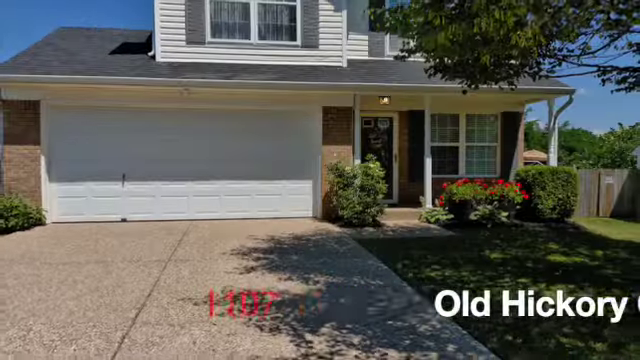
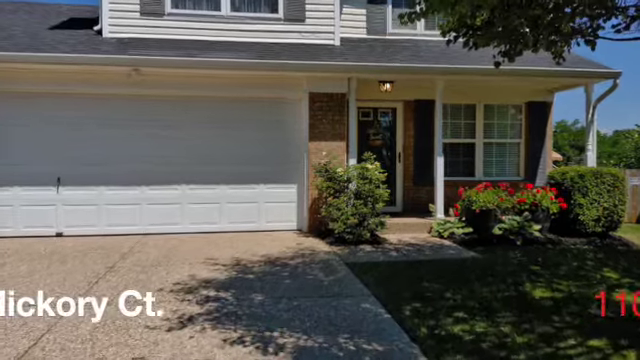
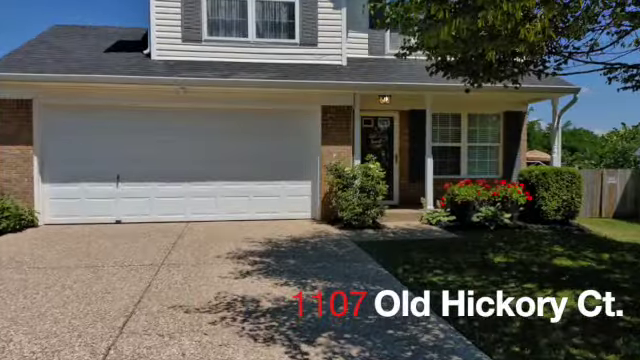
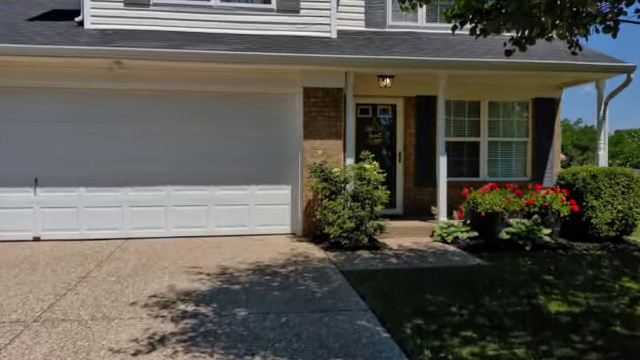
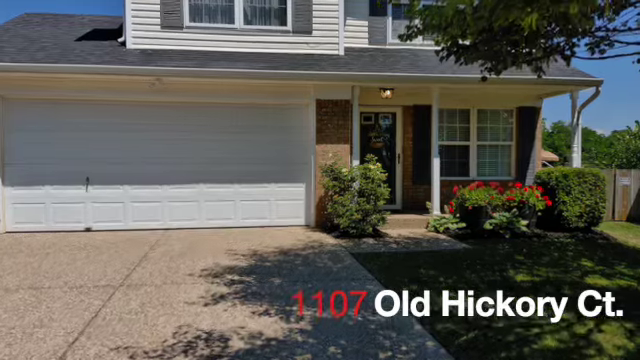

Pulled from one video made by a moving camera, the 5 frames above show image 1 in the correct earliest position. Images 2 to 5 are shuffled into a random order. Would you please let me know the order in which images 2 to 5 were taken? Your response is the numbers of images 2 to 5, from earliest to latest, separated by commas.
3, 5, 2, 4
